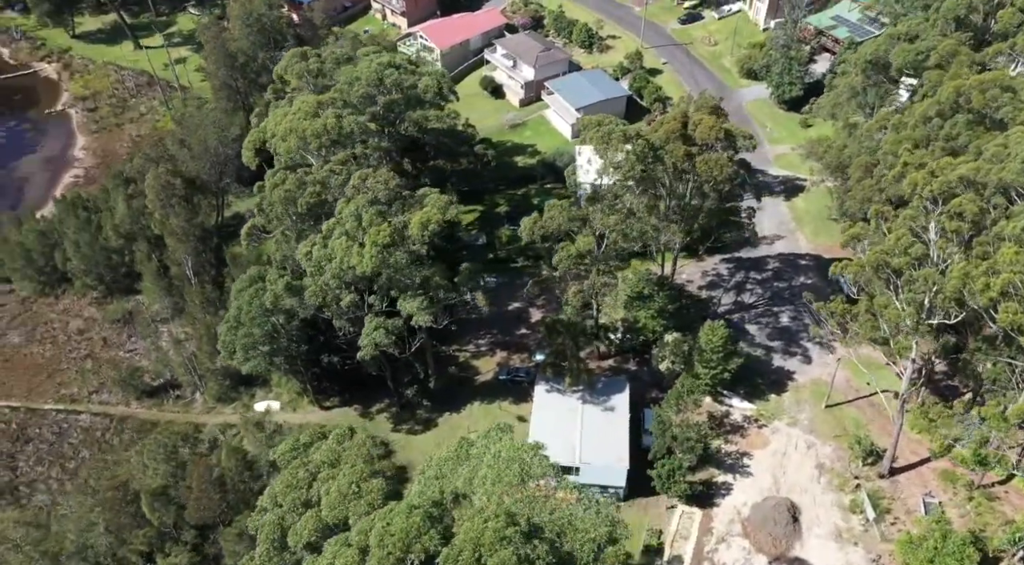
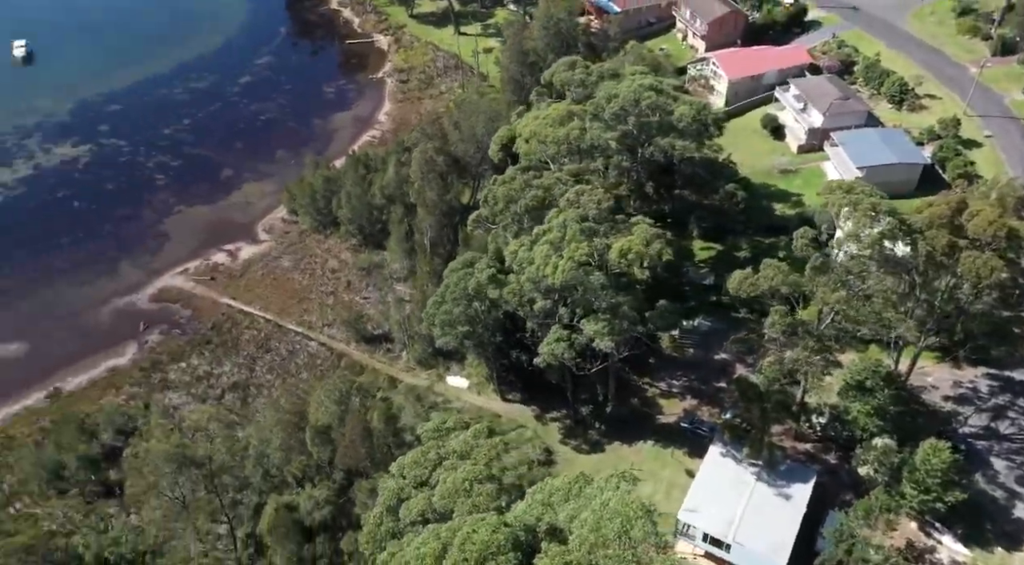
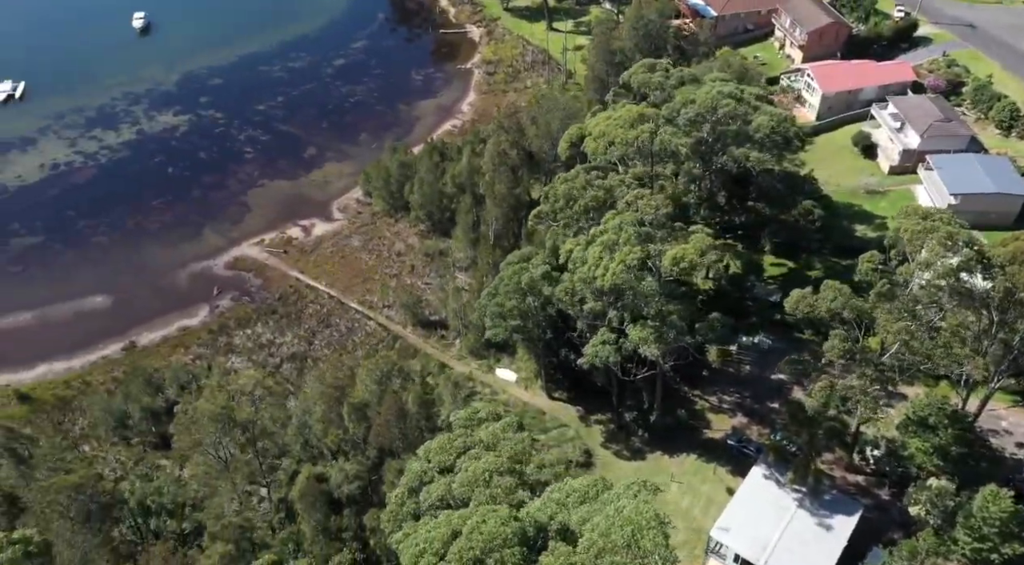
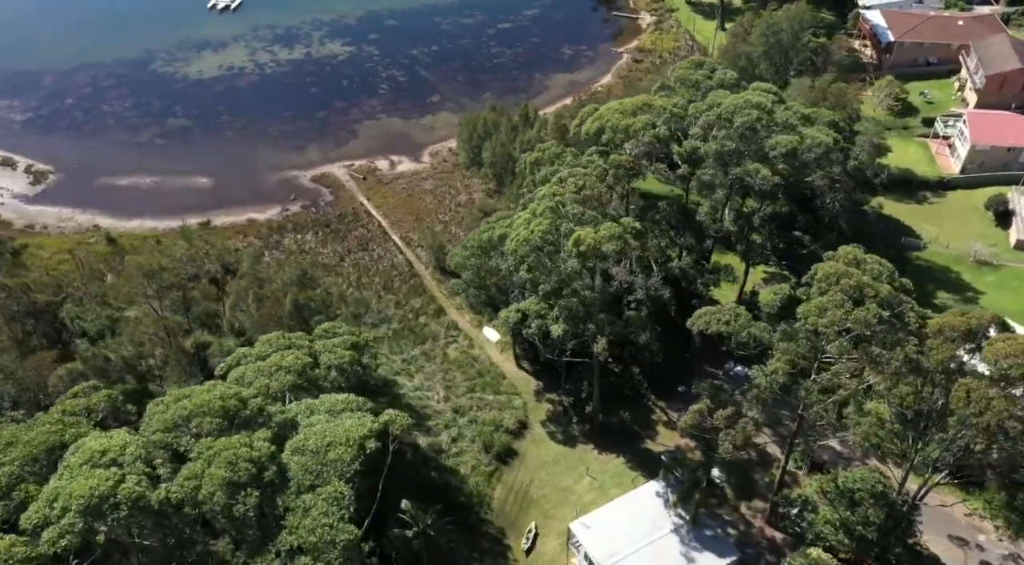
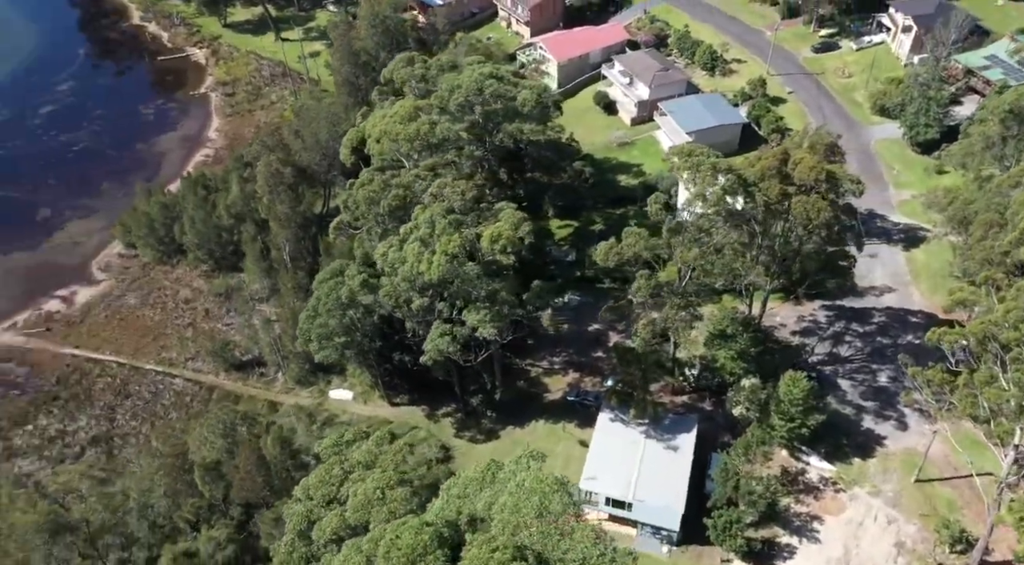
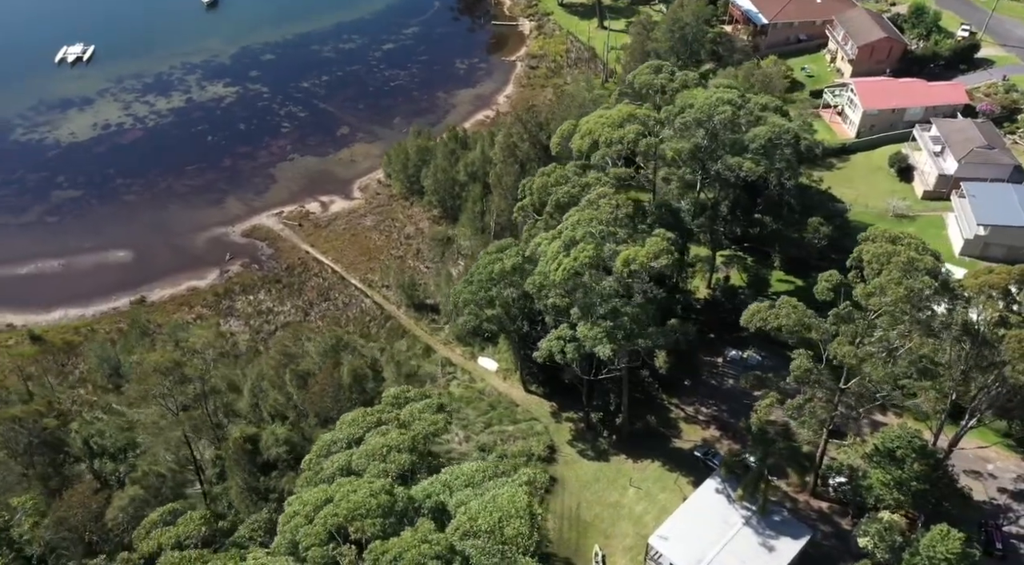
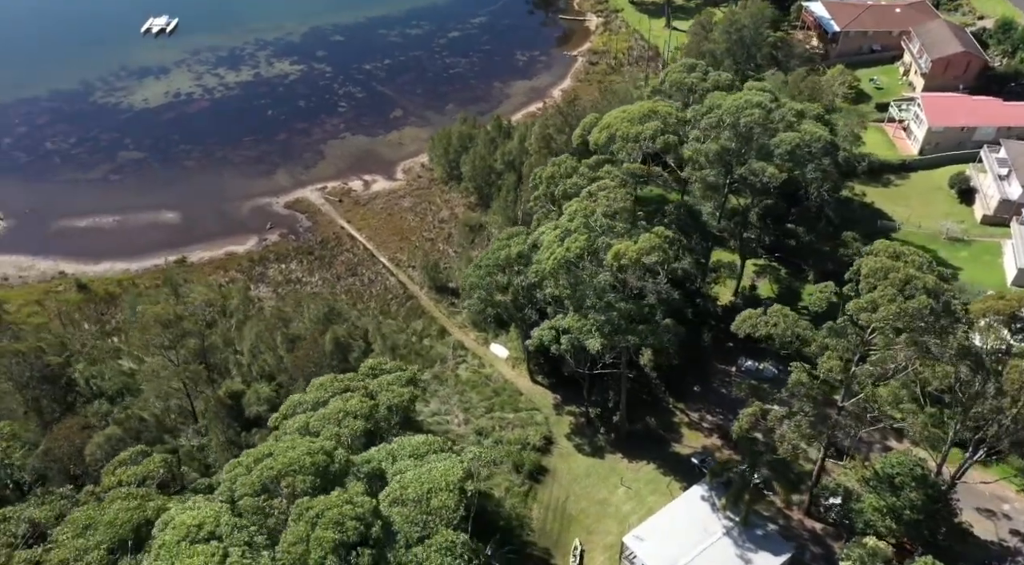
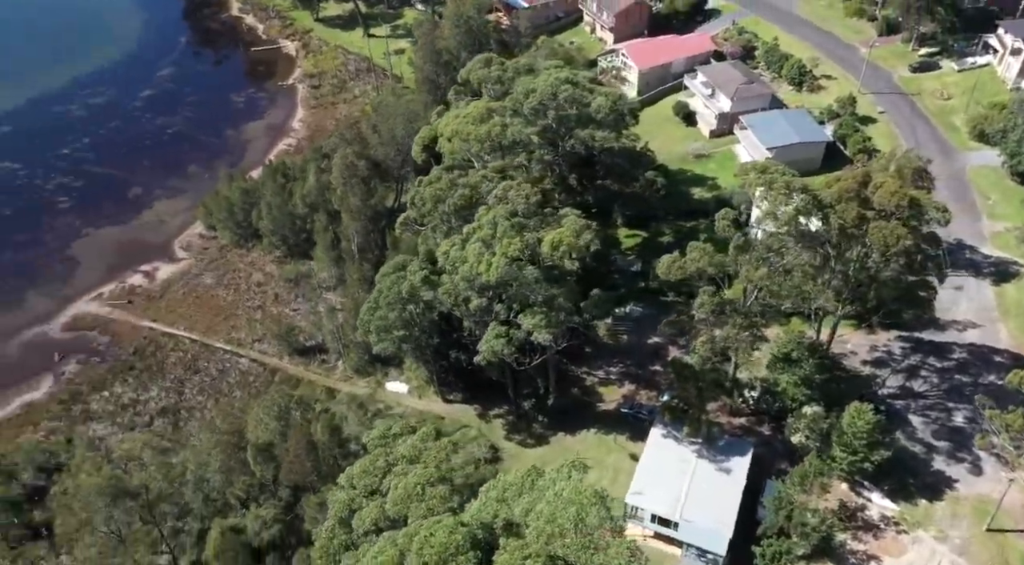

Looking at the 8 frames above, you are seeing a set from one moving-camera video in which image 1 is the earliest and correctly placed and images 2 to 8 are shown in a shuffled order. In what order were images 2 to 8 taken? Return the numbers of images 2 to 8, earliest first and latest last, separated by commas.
5, 8, 2, 3, 6, 7, 4
